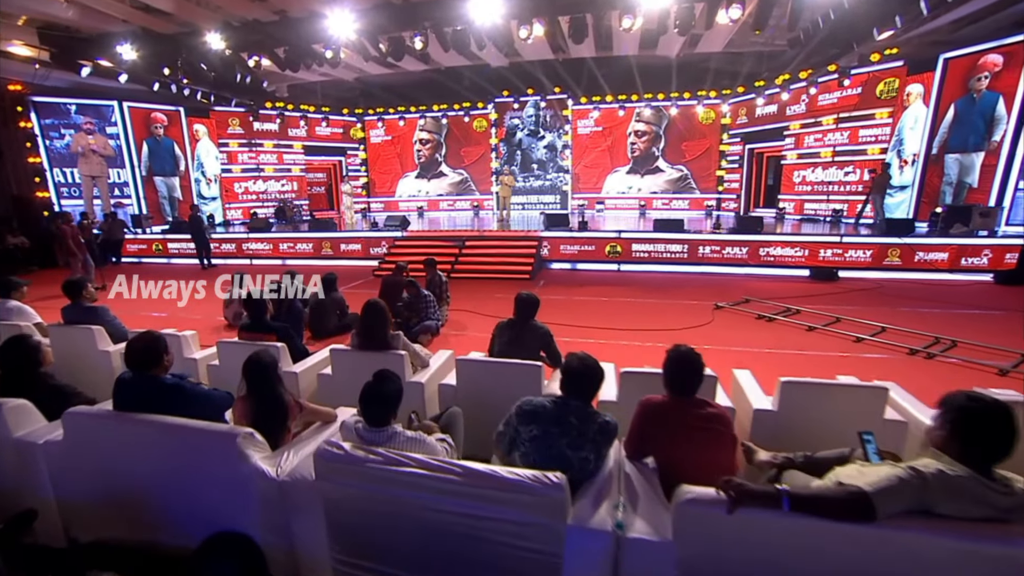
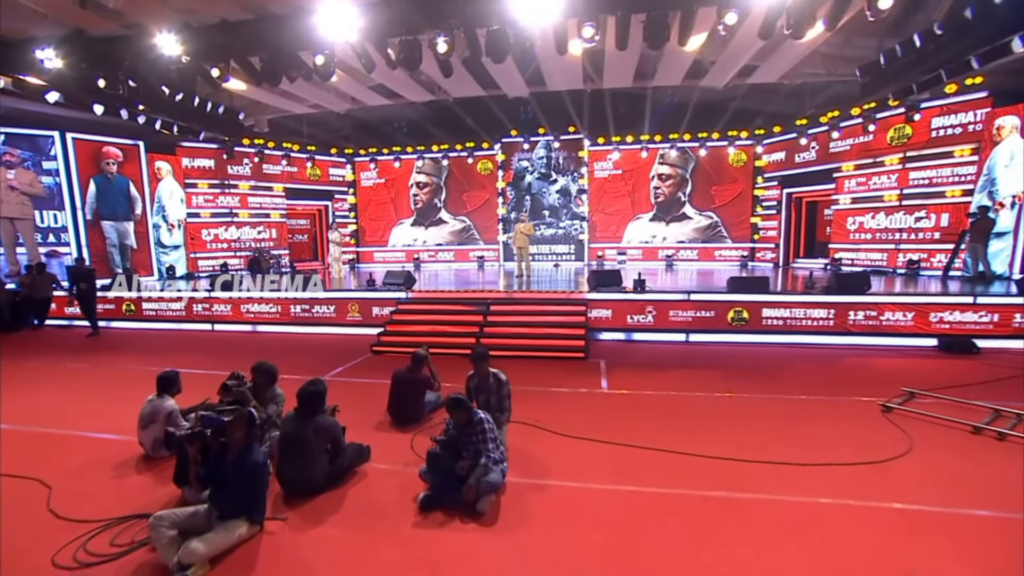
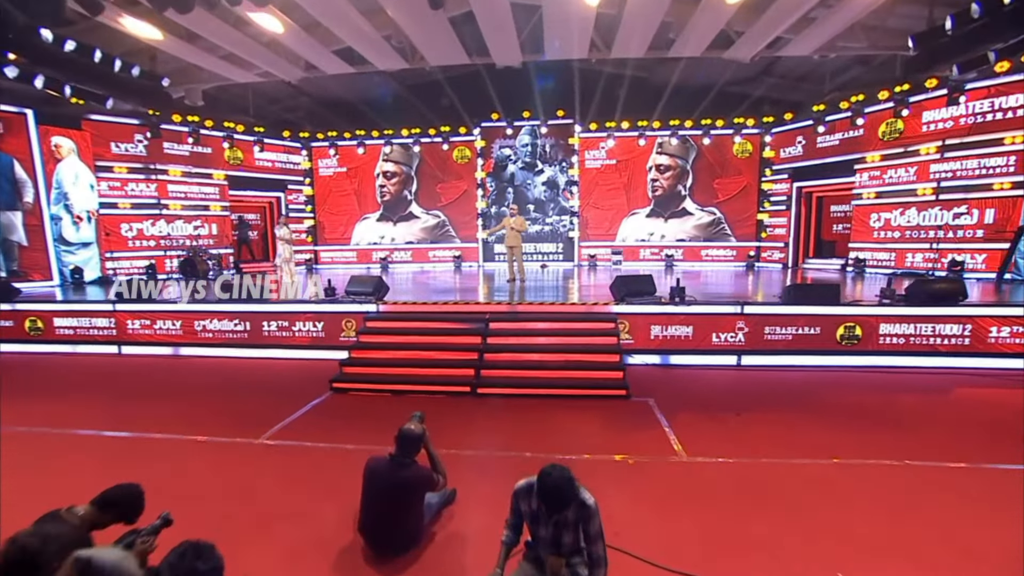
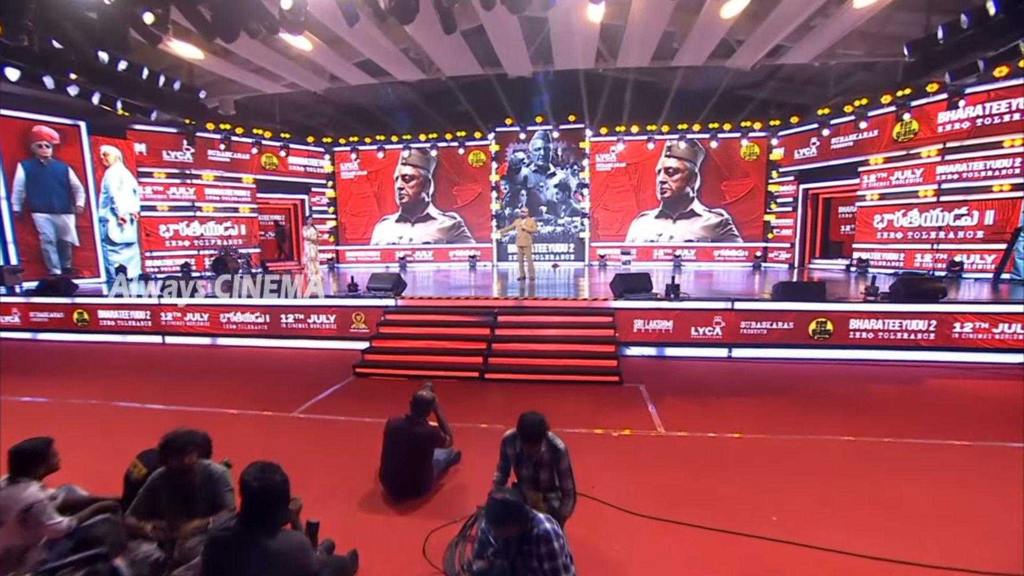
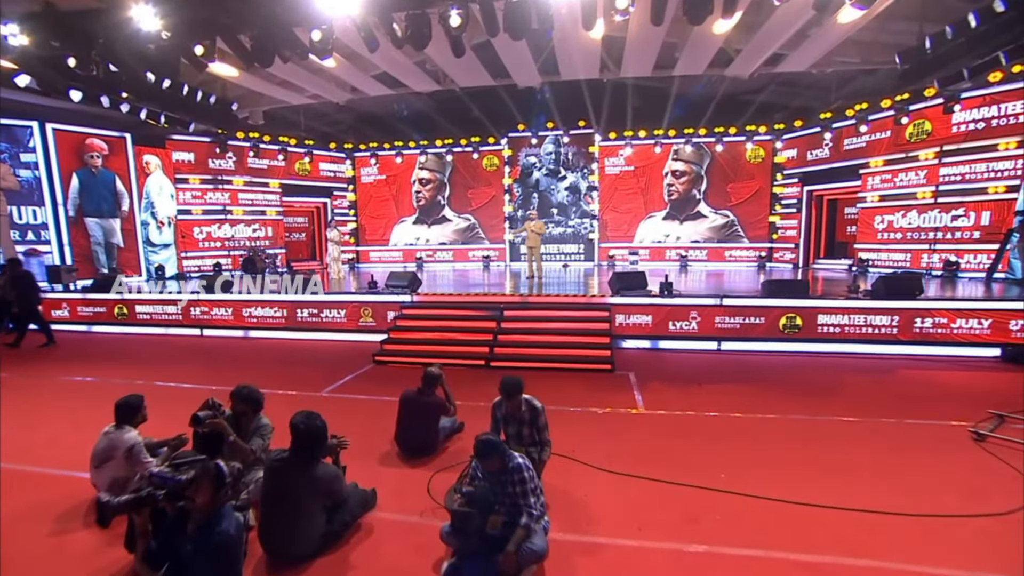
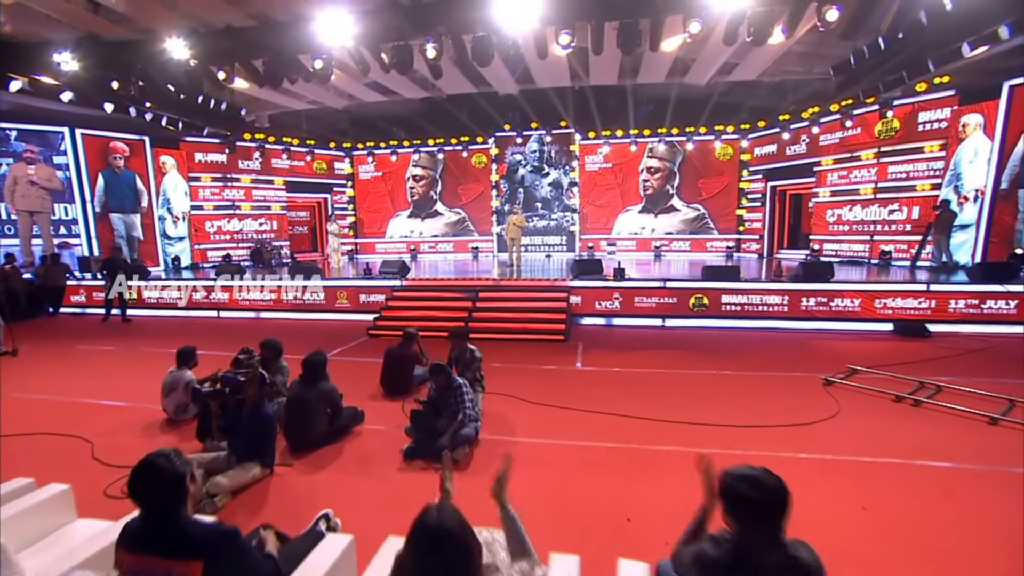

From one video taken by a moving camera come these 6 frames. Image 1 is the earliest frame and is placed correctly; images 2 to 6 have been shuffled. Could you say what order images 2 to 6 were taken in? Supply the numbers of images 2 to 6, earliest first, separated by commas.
6, 2, 5, 4, 3
